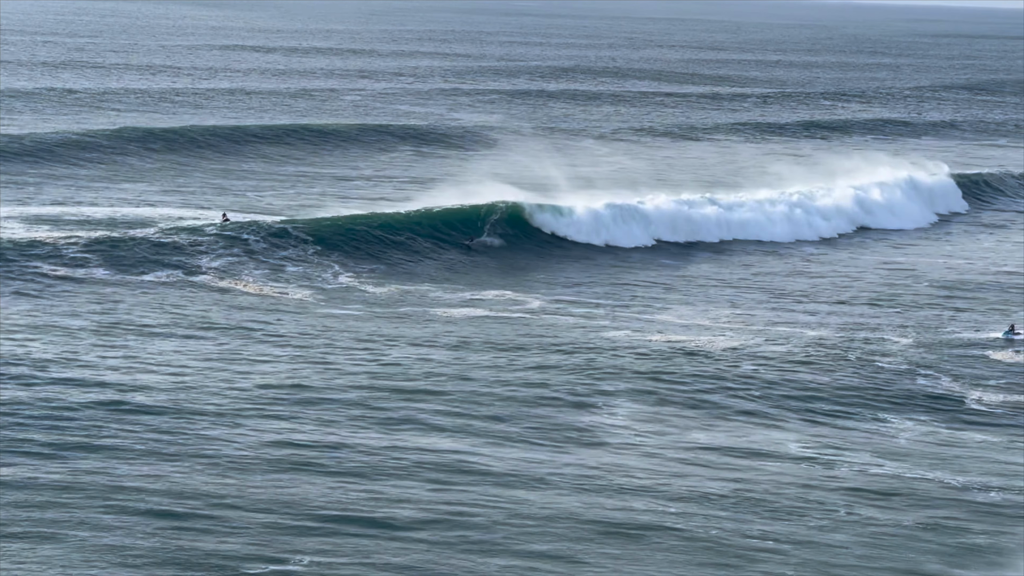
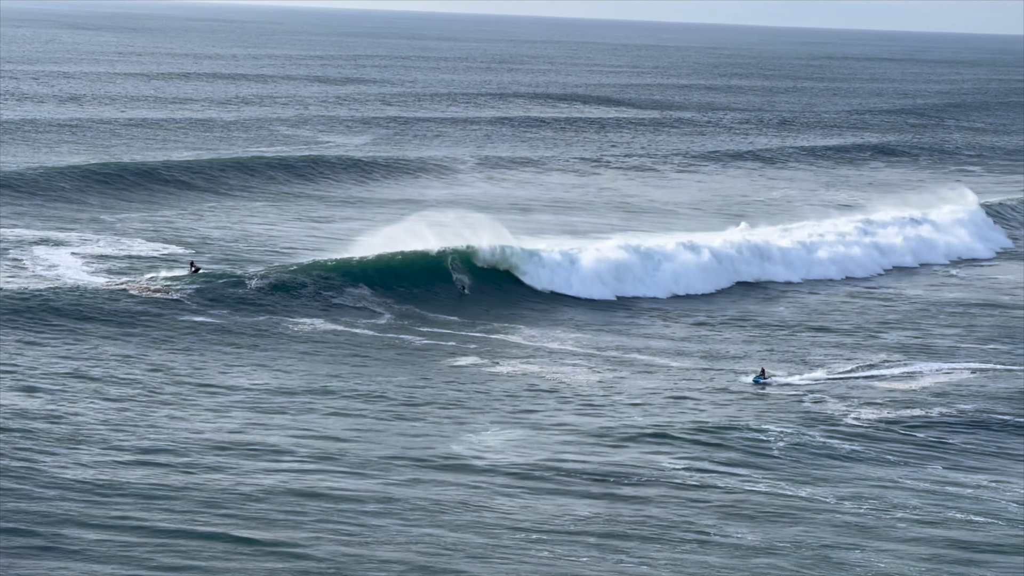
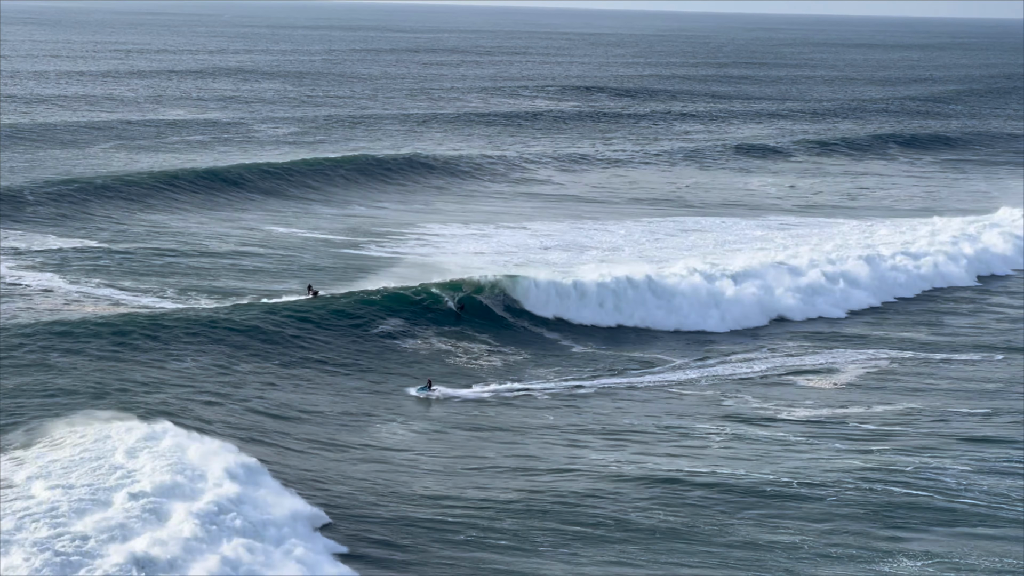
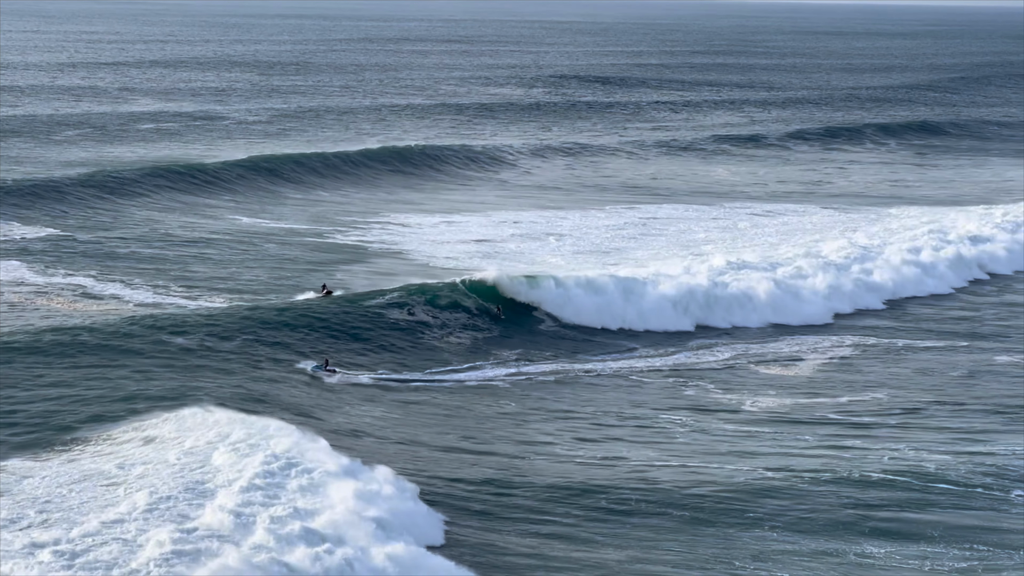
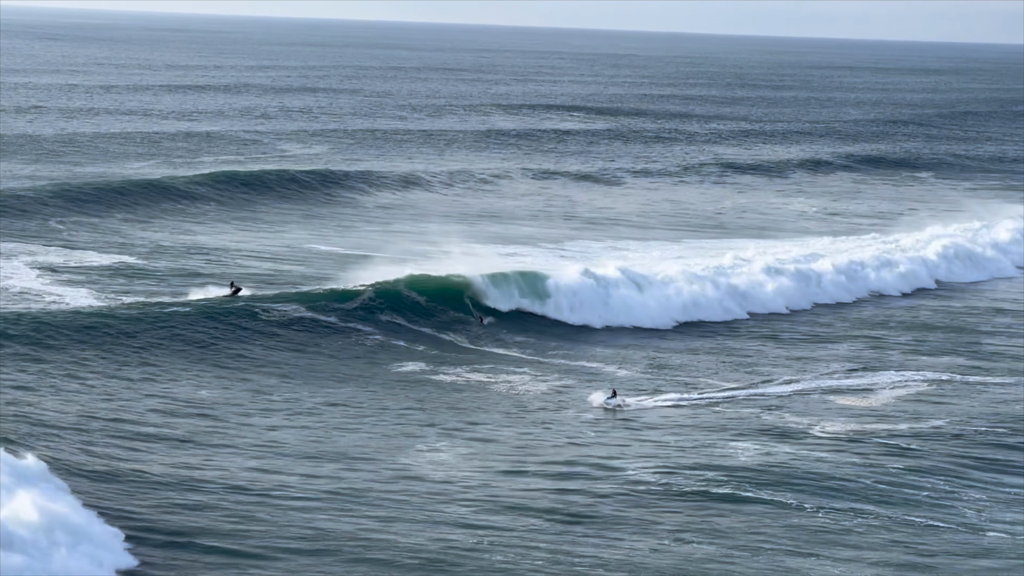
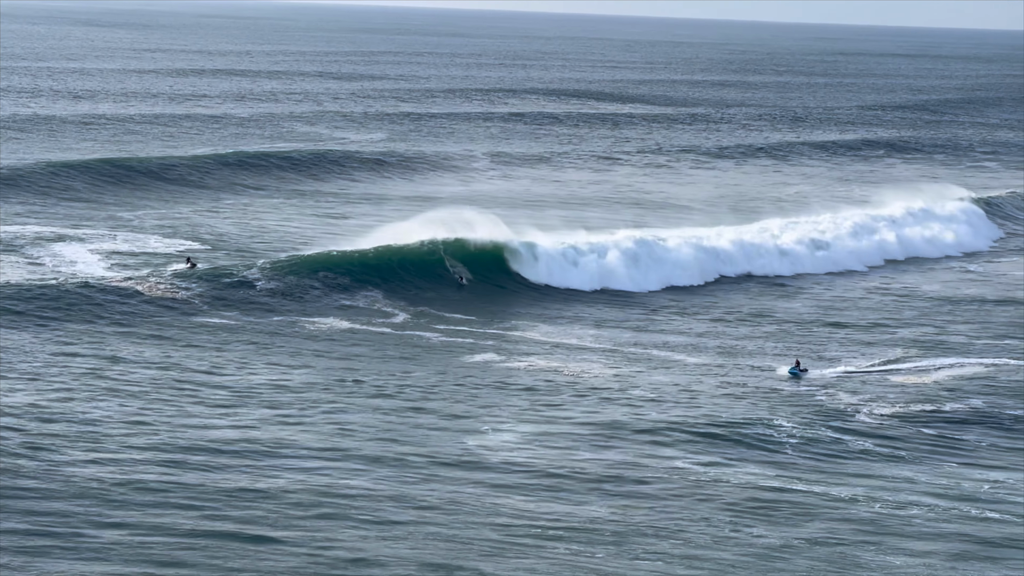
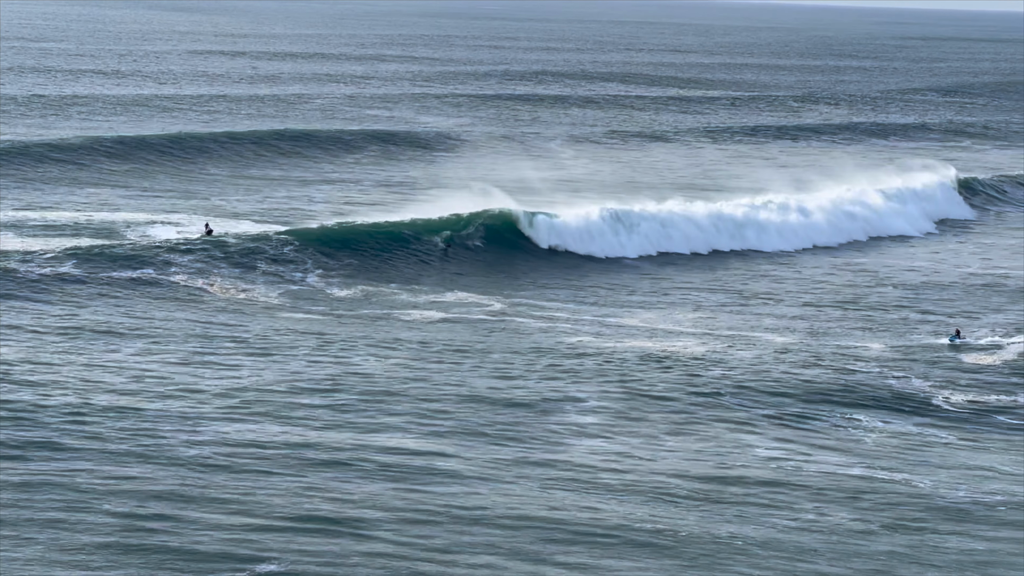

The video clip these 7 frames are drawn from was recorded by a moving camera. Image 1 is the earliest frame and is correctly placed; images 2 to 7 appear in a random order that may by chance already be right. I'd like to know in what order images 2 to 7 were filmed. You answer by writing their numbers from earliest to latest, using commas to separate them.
7, 6, 2, 5, 3, 4
